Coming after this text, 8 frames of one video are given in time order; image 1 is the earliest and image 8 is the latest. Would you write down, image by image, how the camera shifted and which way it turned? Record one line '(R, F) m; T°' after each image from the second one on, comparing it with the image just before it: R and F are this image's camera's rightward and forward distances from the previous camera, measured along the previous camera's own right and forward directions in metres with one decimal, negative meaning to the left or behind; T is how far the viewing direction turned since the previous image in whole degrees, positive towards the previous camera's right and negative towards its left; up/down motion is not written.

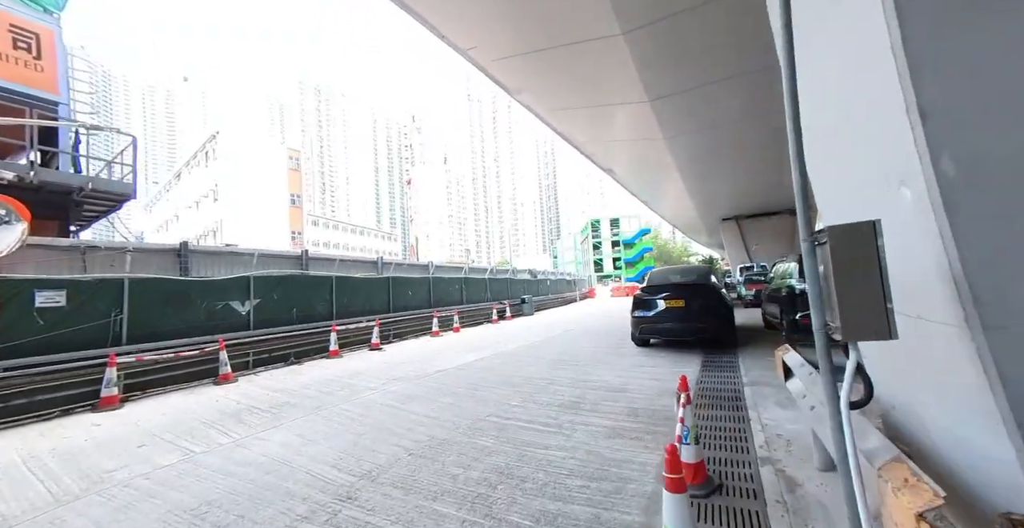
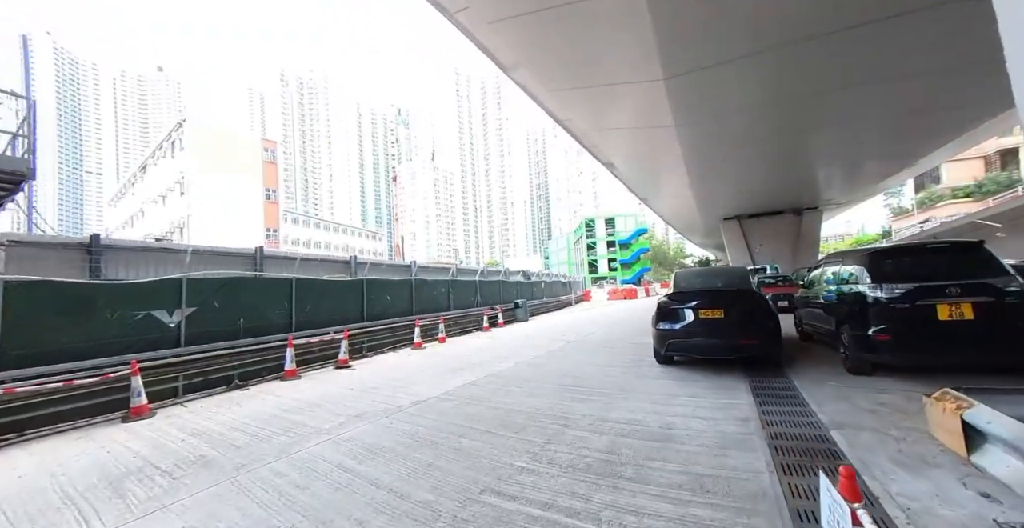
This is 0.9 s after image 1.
(-0.1, +1.4) m; +2°
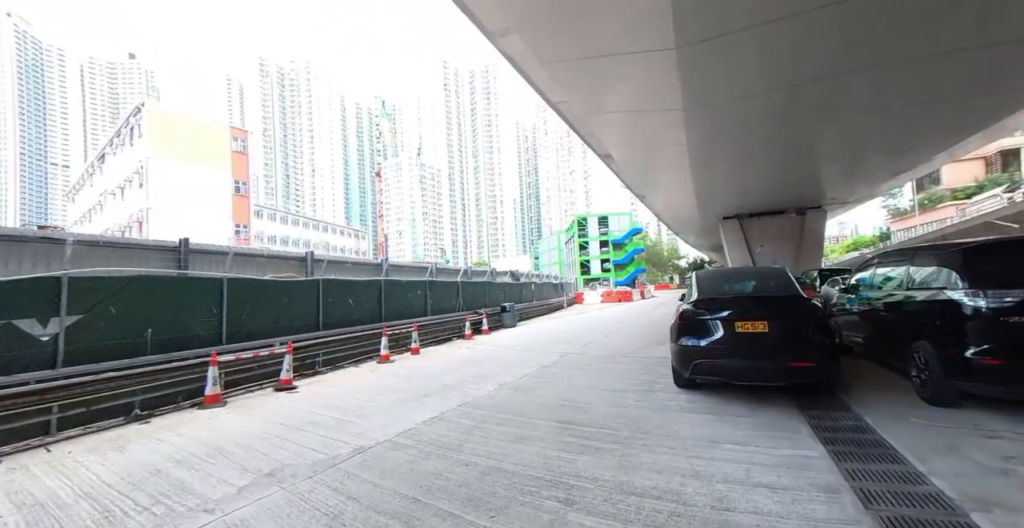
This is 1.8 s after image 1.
(+0.1, +1.4) m; +2°
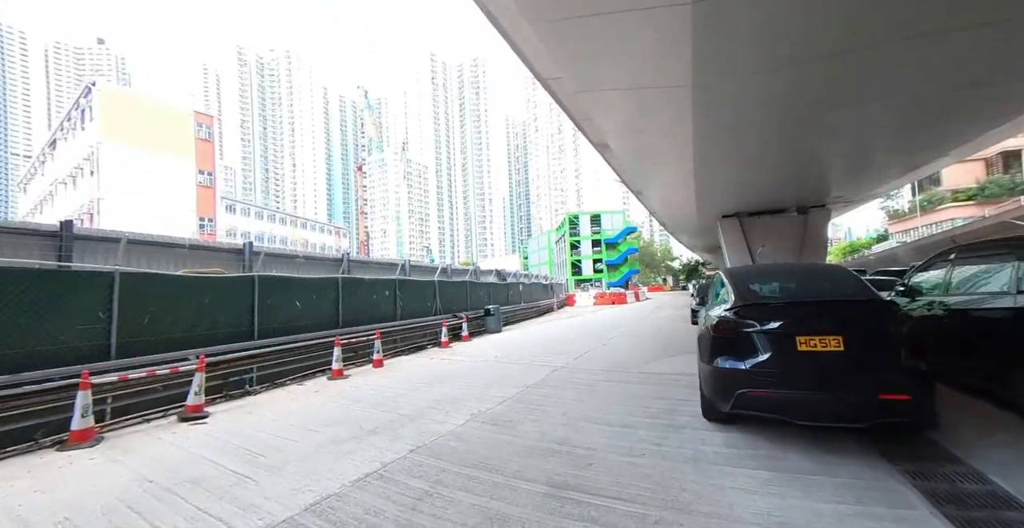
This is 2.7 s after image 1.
(+0.1, +1.3) m; +2°
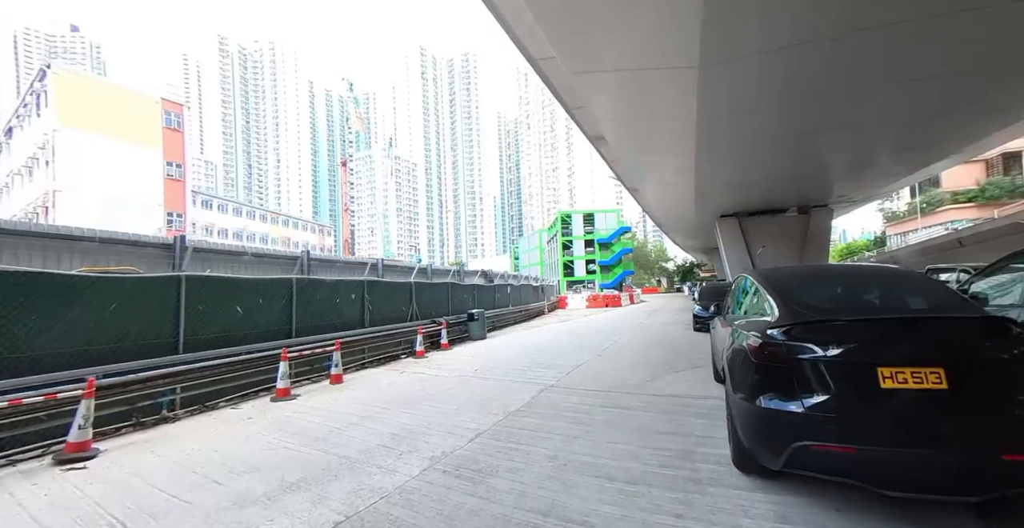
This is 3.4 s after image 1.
(+0.2, +1.0) m; +1°
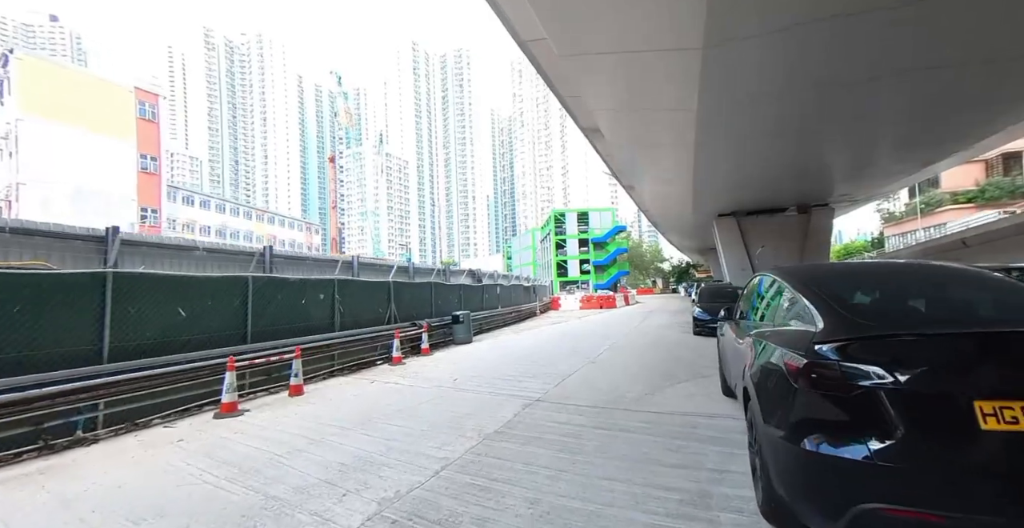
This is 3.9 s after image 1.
(+0.2, +0.7) m; +1°
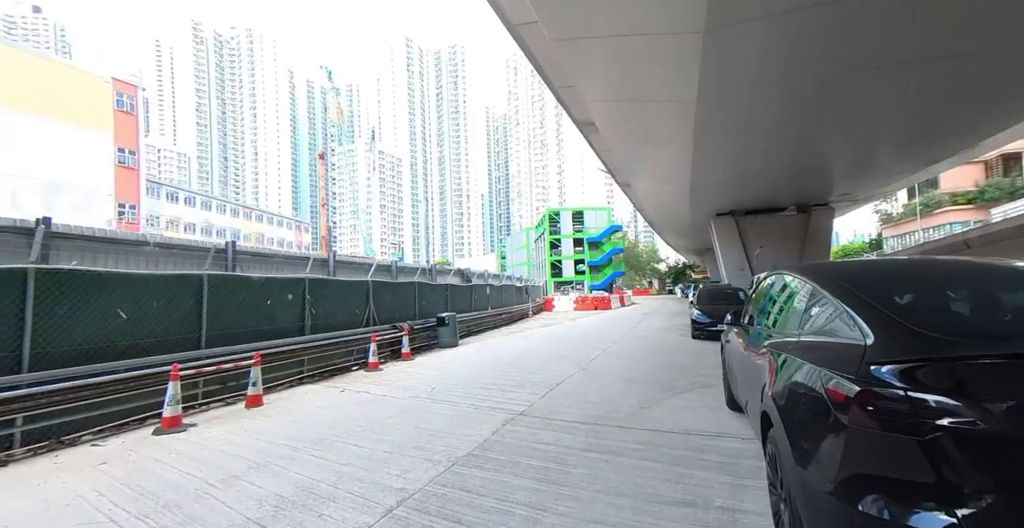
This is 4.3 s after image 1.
(+0.2, +0.5) m; +1°
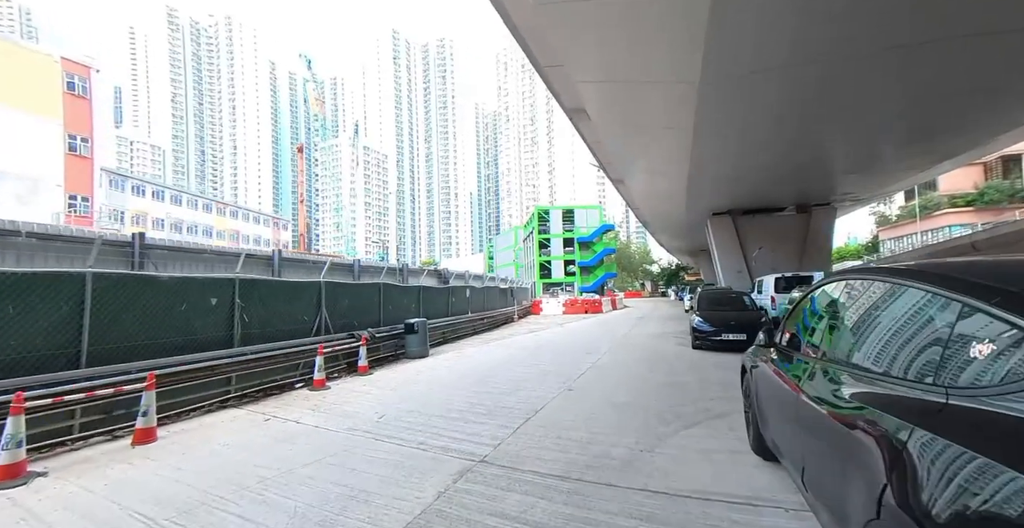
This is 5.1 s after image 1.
(+0.3, +1.0) m; +1°
